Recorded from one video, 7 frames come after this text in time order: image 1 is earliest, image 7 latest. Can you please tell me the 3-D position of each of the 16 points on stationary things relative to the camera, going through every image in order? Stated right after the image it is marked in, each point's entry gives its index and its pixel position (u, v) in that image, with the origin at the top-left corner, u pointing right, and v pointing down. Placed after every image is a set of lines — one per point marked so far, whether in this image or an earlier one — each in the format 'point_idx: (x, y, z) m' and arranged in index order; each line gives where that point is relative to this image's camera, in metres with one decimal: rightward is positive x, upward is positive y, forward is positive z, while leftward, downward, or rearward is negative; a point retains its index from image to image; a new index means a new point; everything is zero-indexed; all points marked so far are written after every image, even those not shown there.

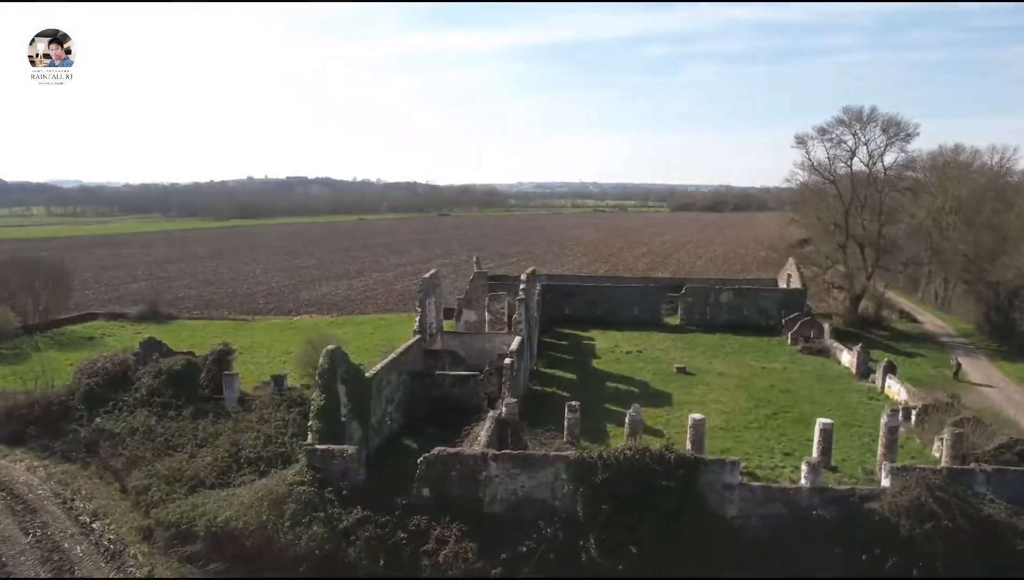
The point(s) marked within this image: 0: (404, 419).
0: (-3.4, -3.9, +19.6) m
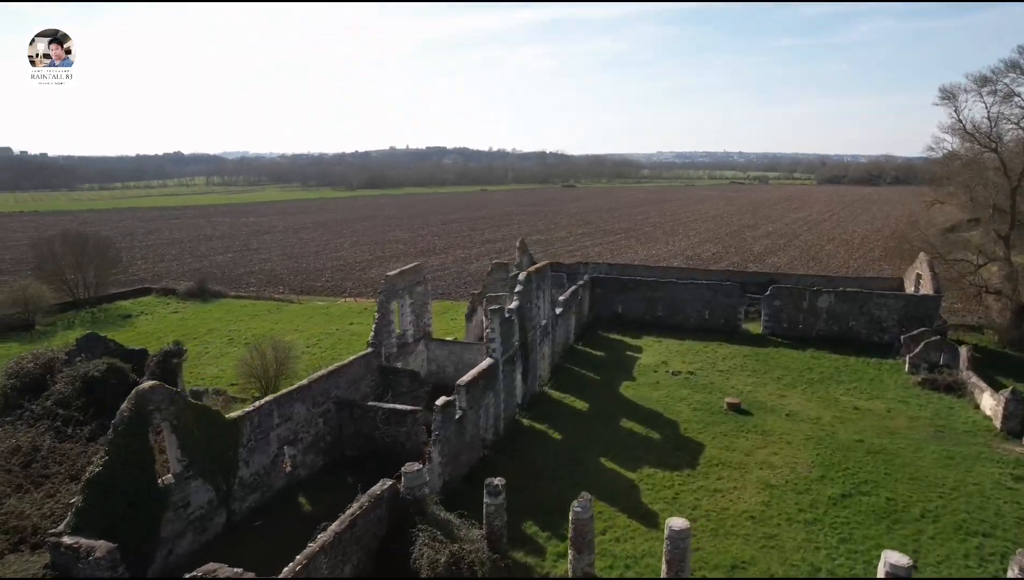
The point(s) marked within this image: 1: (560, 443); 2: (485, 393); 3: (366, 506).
0: (-4.6, -4.0, +15.2) m
1: (+1.2, -4.0, +16.8) m
2: (-0.7, -2.6, +15.8) m
3: (-2.5, -3.7, +11.1) m
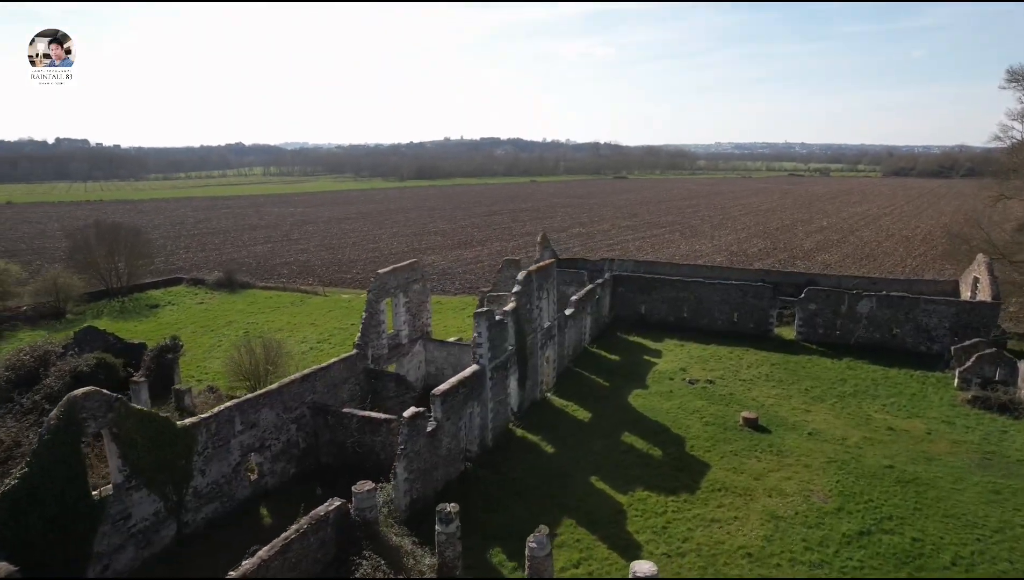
0: (-5.0, -4.0, +14.4) m
1: (+0.9, -4.0, +15.5) m
2: (-1.1, -2.6, +14.7) m
3: (-3.2, -3.7, +10.2) m
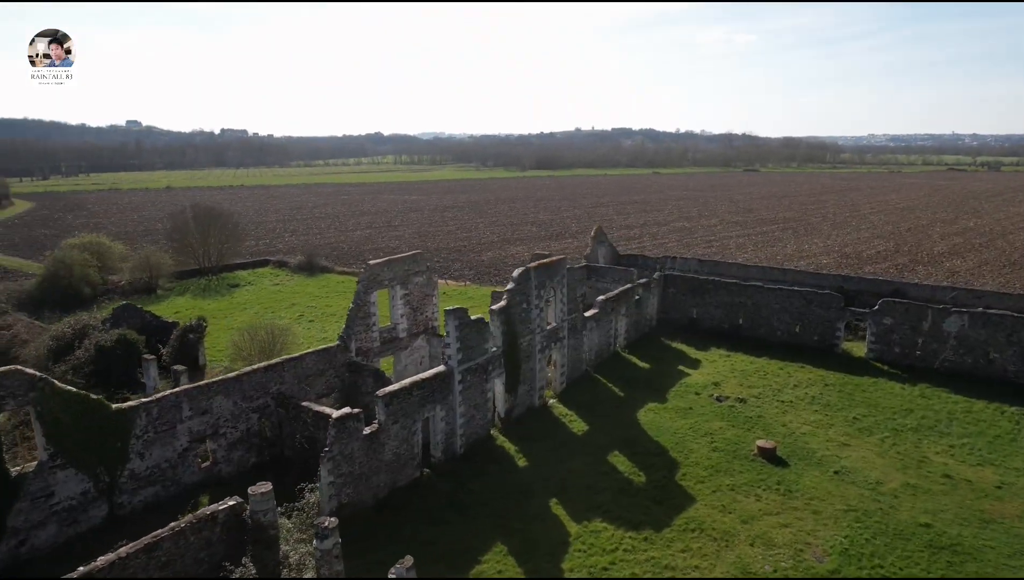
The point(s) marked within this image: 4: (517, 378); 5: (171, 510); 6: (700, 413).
0: (-5.9, -3.7, +14.3) m
1: (+0.1, -4.0, +14.2) m
2: (-1.9, -2.5, +13.8) m
3: (-4.9, -3.6, +9.8) m
4: (+0.1, -2.2, +16.6) m
5: (-6.6, -4.3, +12.7) m
6: (+5.0, -3.3, +17.3) m
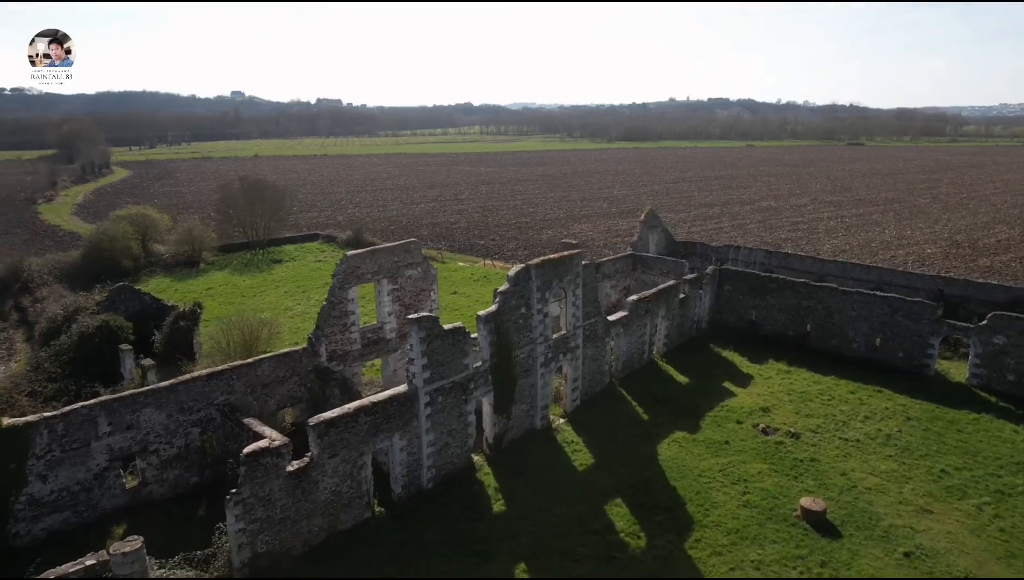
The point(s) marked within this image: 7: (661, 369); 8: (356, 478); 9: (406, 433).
0: (-6.3, -3.6, +12.5) m
1: (-0.4, -4.1, +11.6) m
2: (-2.4, -2.6, +11.4) m
3: (-6.0, -3.7, +7.9) m
4: (0.0, -2.3, +13.9) m
5: (-7.3, -4.3, +11.0) m
6: (+4.9, -3.5, +14.0) m
7: (+4.2, -2.2, +18.2) m
8: (-2.7, -3.2, +11.2) m
9: (-1.9, -2.6, +11.9) m
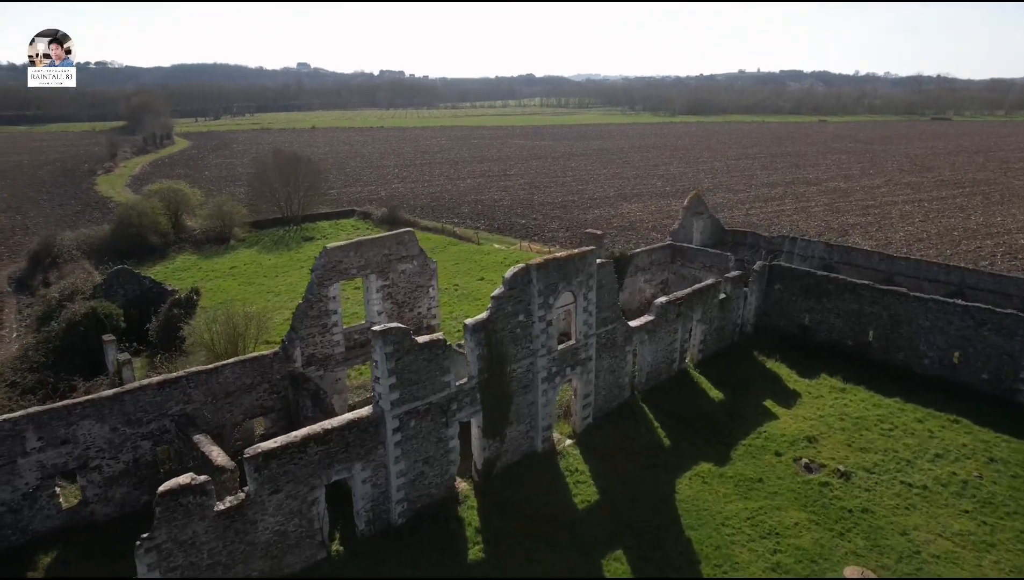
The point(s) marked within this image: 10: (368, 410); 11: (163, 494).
0: (-6.6, -3.6, +11.2) m
1: (-0.7, -4.3, +9.9) m
2: (-2.7, -2.7, +9.8) m
3: (-6.6, -3.8, +6.6) m
4: (-0.1, -2.3, +12.0) m
5: (-7.7, -4.2, +9.9) m
6: (+4.7, -3.7, +11.8) m
7: (+4.4, -2.2, +15.9) m
8: (-3.0, -3.3, +9.6) m
9: (-2.2, -2.7, +10.2) m
10: (-2.3, -1.9, +10.1) m
11: (-4.4, -2.6, +8.3) m
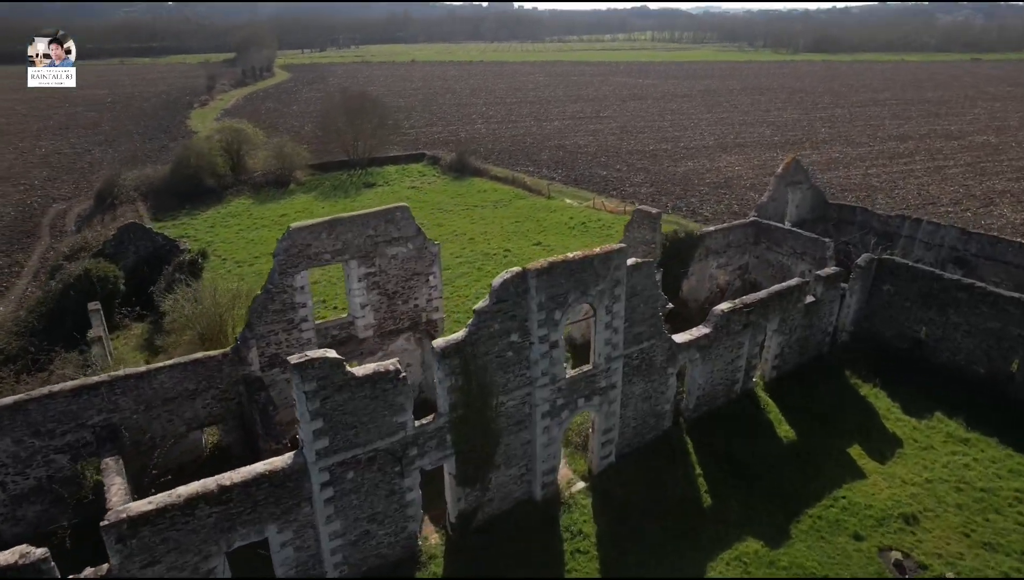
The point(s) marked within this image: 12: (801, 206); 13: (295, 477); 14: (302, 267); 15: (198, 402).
0: (-6.9, -3.3, +9.6) m
1: (-1.4, -4.5, +7.6) m
2: (-3.3, -2.8, +7.6) m
3: (-7.7, -4.0, +5.2) m
4: (-0.3, -2.4, +9.4) m
5: (-8.2, -4.0, +8.6) m
6: (+4.3, -4.1, +8.5) m
7: (+4.8, -2.3, +12.6) m
8: (-3.6, -3.5, +7.5) m
9: (-2.7, -2.8, +7.9) m
10: (-2.7, -2.0, +7.8) m
11: (-5.2, -2.8, +6.4) m
12: (+8.0, +2.3, +18.0) m
13: (-2.6, -2.2, +7.8) m
14: (-3.5, +0.4, +10.7) m
15: (-5.0, -1.8, +10.3) m
